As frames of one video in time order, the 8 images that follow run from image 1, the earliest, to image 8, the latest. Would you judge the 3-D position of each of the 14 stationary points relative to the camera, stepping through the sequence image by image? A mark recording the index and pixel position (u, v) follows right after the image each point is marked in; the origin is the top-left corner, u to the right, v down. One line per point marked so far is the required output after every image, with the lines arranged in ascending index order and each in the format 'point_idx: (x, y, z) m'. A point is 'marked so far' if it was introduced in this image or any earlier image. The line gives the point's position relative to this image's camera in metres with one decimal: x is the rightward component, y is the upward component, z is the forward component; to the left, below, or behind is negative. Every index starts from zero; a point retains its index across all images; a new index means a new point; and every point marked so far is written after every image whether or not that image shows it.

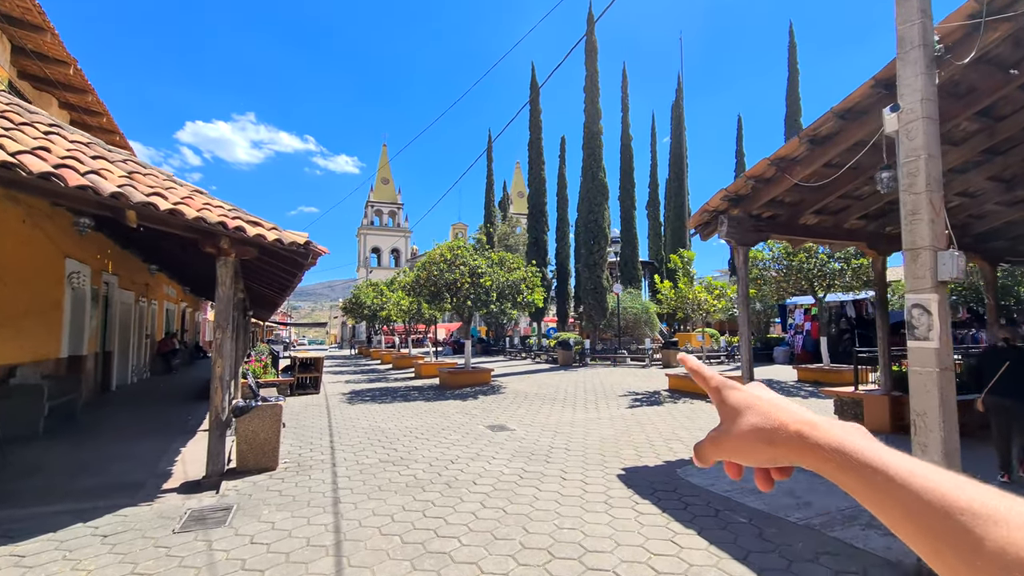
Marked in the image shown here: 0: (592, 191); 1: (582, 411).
0: (+3.2, +4.0, +19.7) m
1: (+1.3, -2.3, +8.9) m
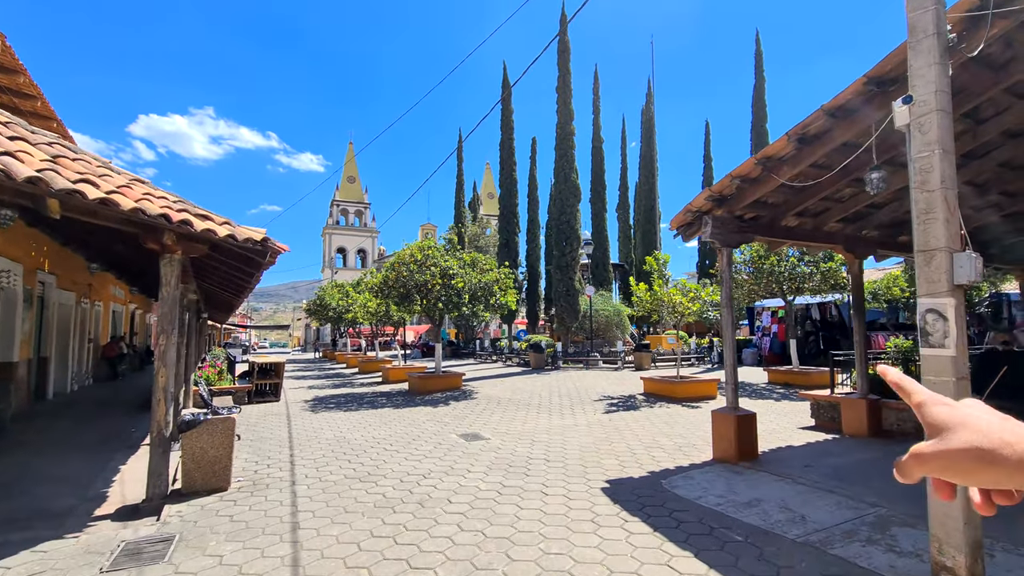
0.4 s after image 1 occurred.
0: (+2.1, +3.9, +19.6) m
1: (+0.9, -2.3, +8.6) m
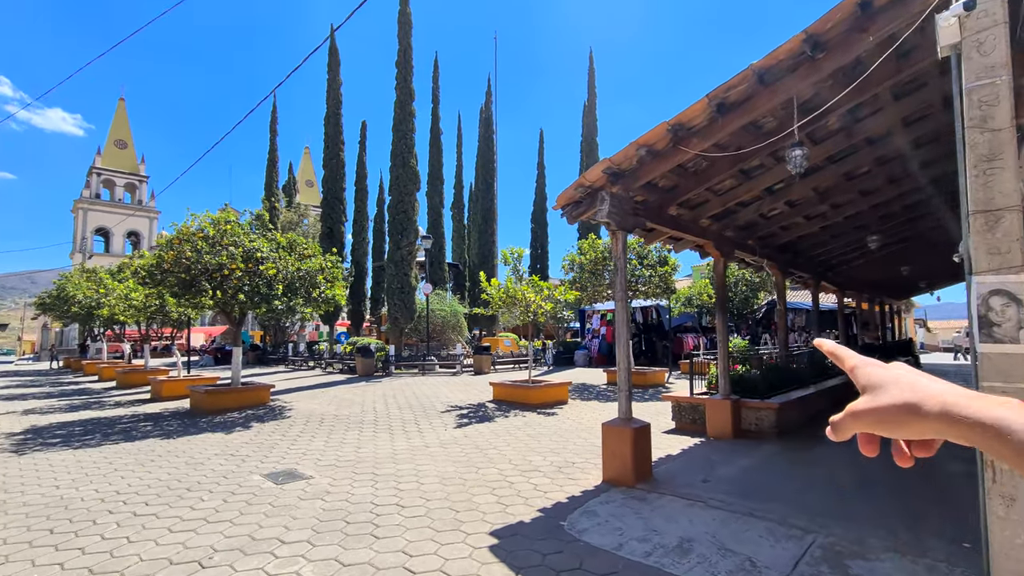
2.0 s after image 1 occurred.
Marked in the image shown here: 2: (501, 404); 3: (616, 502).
0: (-4.1, +4.0, +17.7) m
1: (-1.5, -2.1, +7.0) m
2: (-0.2, -2.3, +9.7) m
3: (+0.9, -1.8, +4.2) m
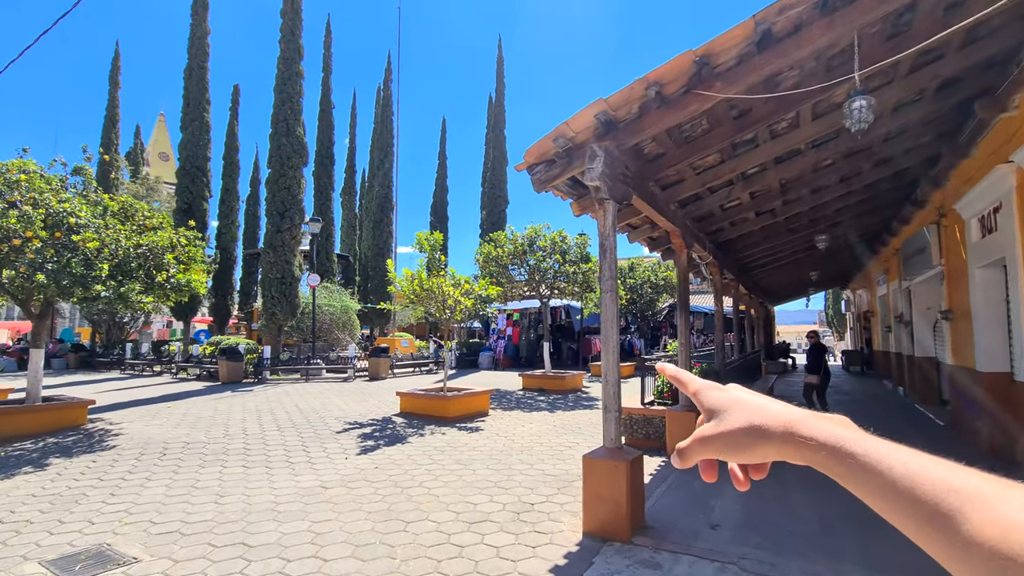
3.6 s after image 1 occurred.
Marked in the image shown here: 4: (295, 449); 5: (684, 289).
0: (-7.1, +4.3, +15.1) m
1: (-2.3, -2.0, +5.1) m
2: (-1.7, -2.1, +8.1) m
3: (+0.7, -1.7, +2.9) m
4: (-2.7, -2.0, +6.1) m
5: (+2.1, 0.0, +6.0) m
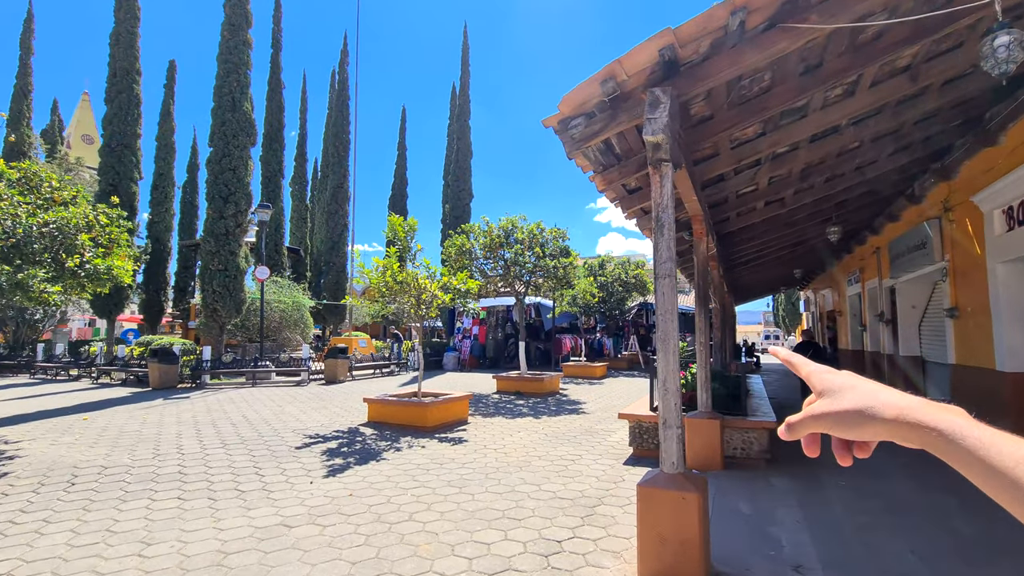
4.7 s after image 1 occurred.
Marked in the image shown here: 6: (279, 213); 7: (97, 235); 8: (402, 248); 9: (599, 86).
0: (-7.9, +4.5, +13.5) m
1: (-2.2, -1.8, +4.1) m
2: (-1.9, -2.0, +7.1) m
3: (+0.9, -1.6, +2.2) m
4: (-2.7, -1.9, +5.0) m
5: (+2.1, +0.1, +5.3) m
6: (-9.1, +2.9, +19.1) m
7: (-5.9, +0.7, +6.9) m
8: (-2.0, +0.7, +8.6) m
9: (+0.5, +1.2, +3.0) m
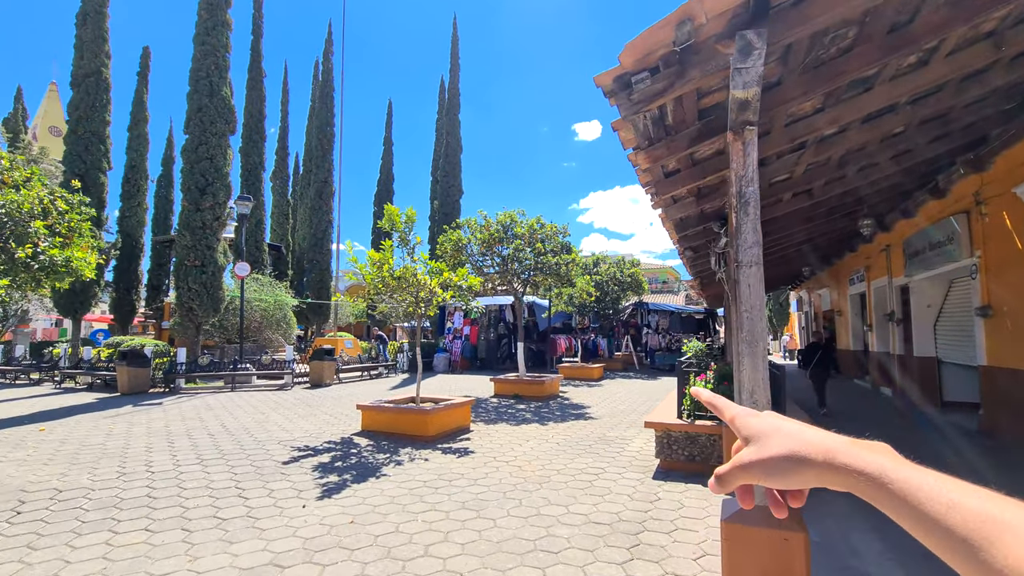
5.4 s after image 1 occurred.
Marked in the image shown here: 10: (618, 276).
0: (-8.0, +4.5, +12.7) m
1: (-2.0, -1.8, +3.4) m
2: (-1.8, -2.0, +6.4) m
3: (+1.2, -1.6, +1.7) m
4: (-2.5, -1.8, +4.4) m
5: (+2.3, +0.1, +4.9) m
6: (-9.4, +3.0, +18.2) m
7: (-5.7, +0.8, +6.2) m
8: (-2.0, +0.7, +8.0) m
9: (+0.8, +1.3, +2.5) m
10: (+3.9, +0.4, +17.6) m
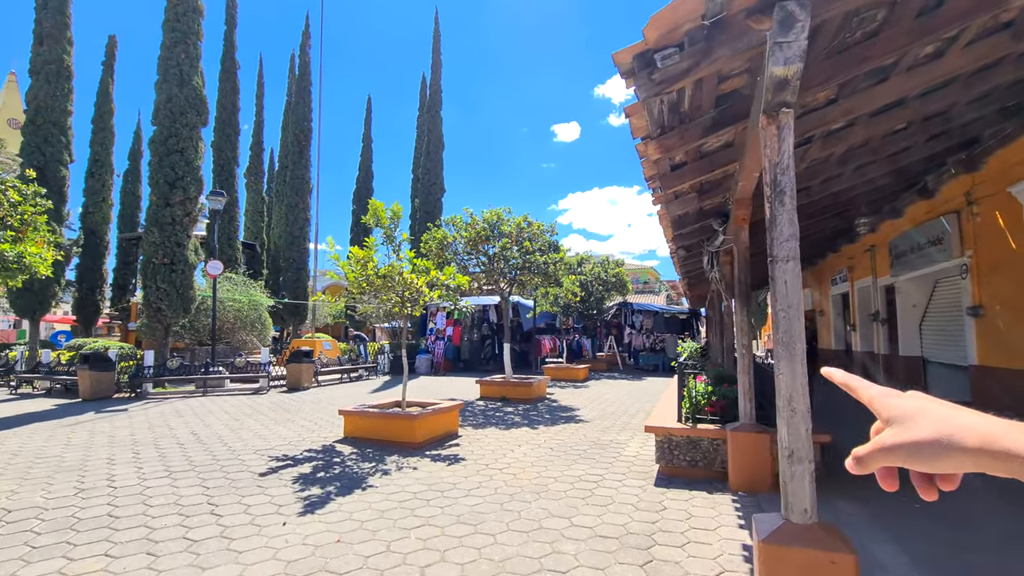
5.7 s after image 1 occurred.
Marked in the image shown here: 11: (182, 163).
0: (-8.3, +4.5, +12.1) m
1: (-2.0, -1.8, +3.1) m
2: (-1.9, -2.0, +6.1) m
3: (+1.3, -1.6, +1.5) m
4: (-2.6, -1.8, +4.0) m
5: (+2.2, +0.1, +4.7) m
6: (-10.0, +3.0, +17.6) m
7: (-5.8, +0.8, +5.6) m
8: (-2.1, +0.7, +7.7) m
9: (+0.9, +1.3, +2.2) m
10: (+3.3, +0.4, +17.5) m
11: (-8.2, +3.1, +12.1) m
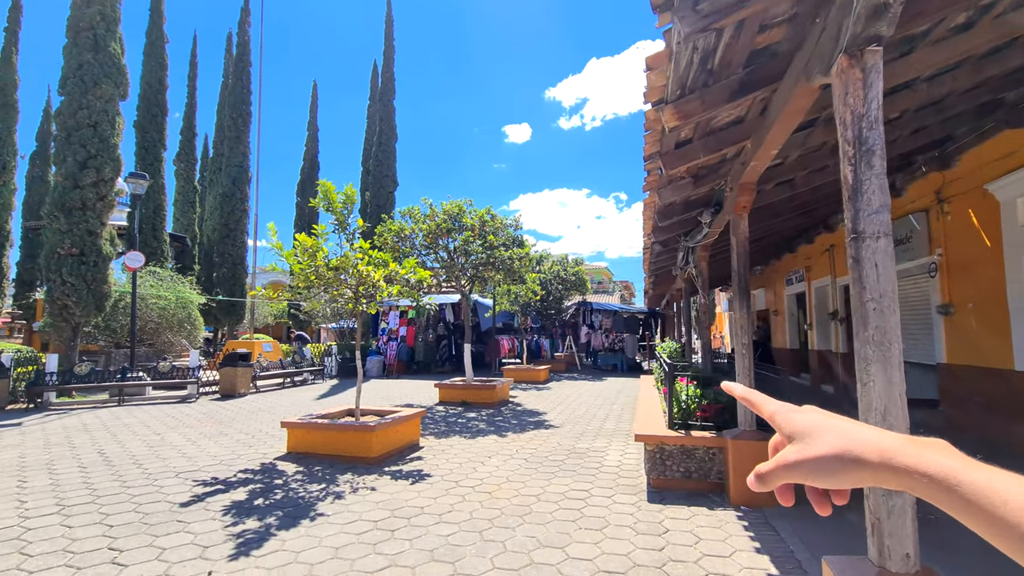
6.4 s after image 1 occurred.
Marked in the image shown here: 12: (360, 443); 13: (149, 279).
0: (-9.2, +4.6, +10.6) m
1: (-2.0, -1.7, +2.3) m
2: (-2.2, -1.9, +5.3) m
3: (+1.4, -1.5, +1.0) m
4: (-2.7, -1.7, +3.1) m
5: (+2.0, +0.2, +4.3) m
6: (-11.5, +3.1, +15.9) m
7: (-6.1, +0.9, +4.4) m
8: (-2.6, +0.8, +6.8) m
9: (+0.9, +1.4, +1.7) m
10: (+1.8, +0.5, +17.2) m
11: (-9.1, +3.2, +10.7) m
12: (-1.6, -1.7, +5.2) m
13: (-9.4, +0.2, +12.7) m
